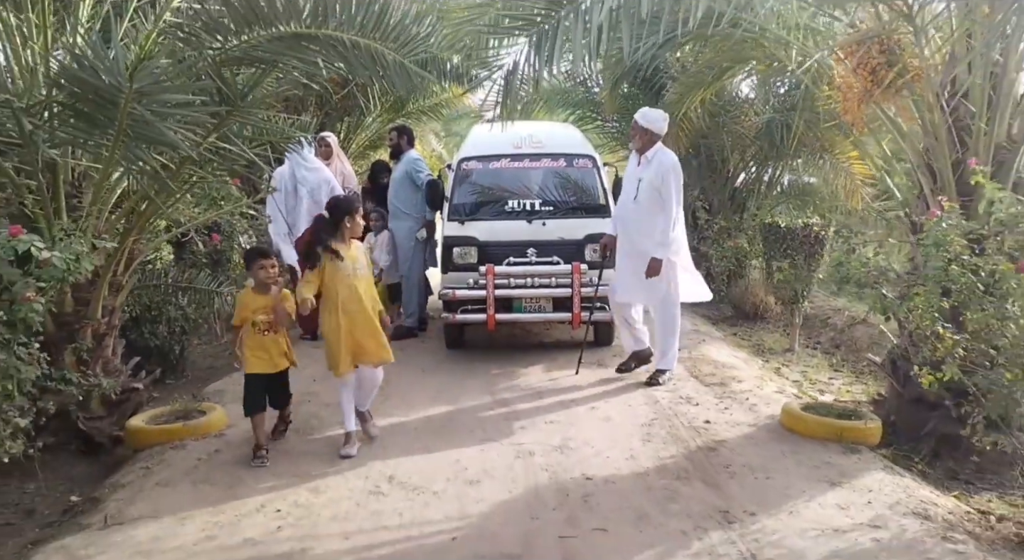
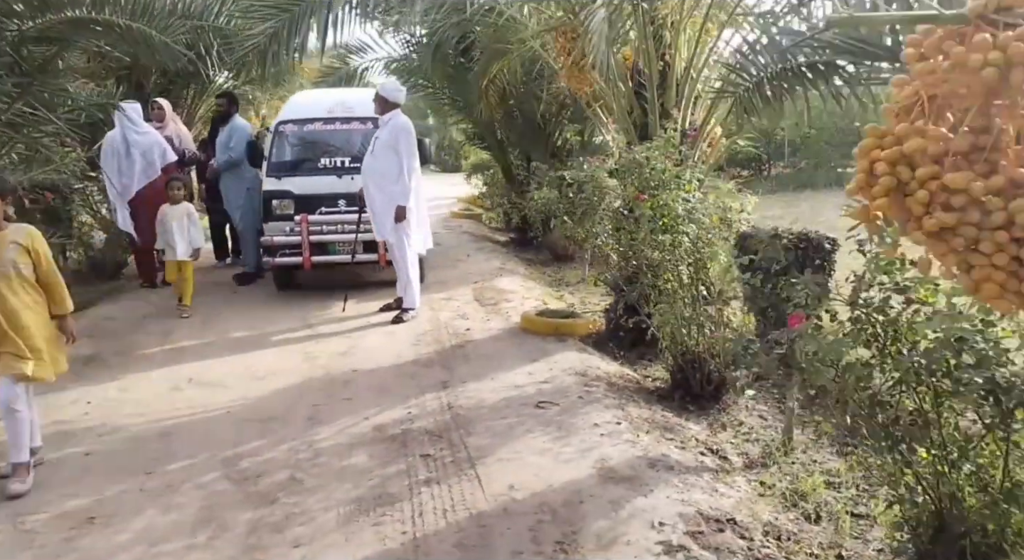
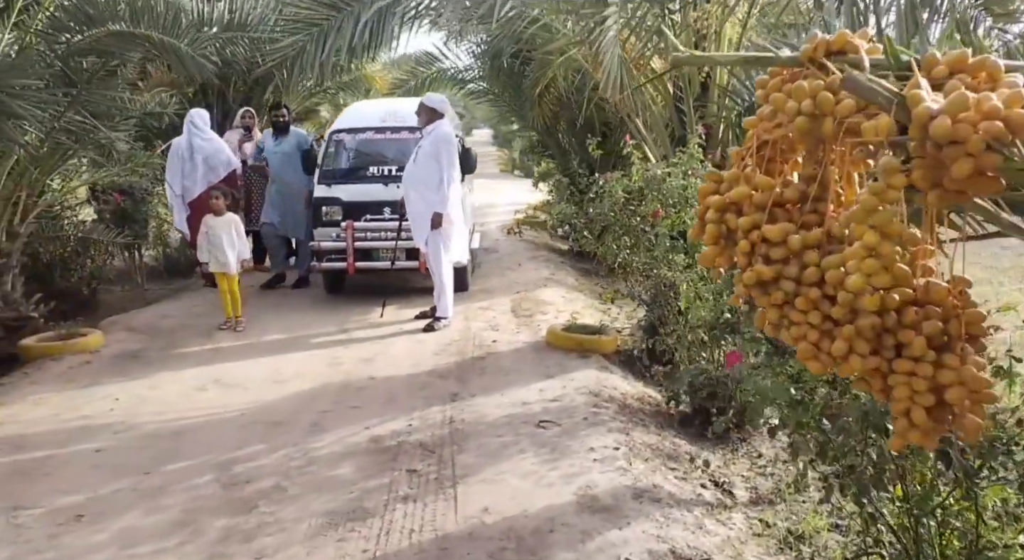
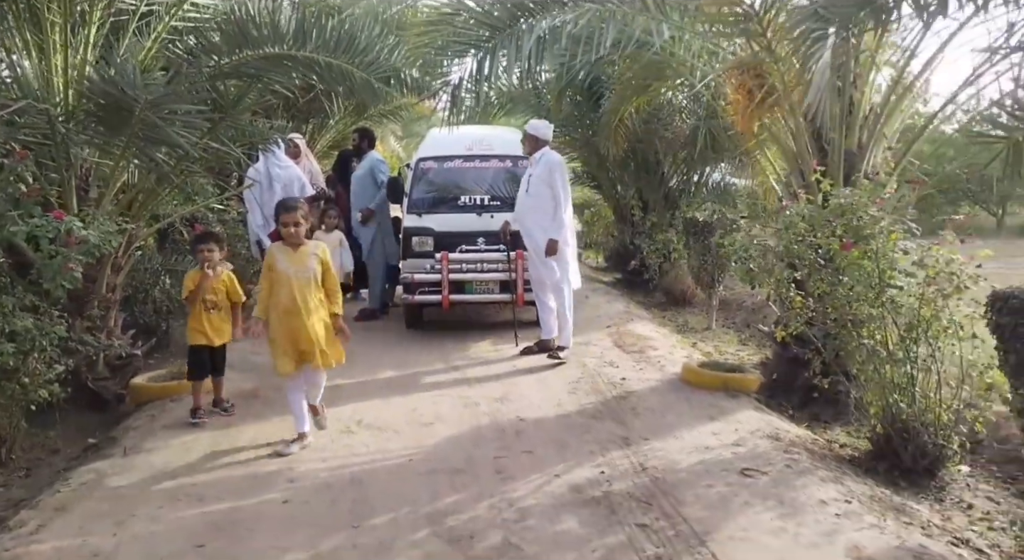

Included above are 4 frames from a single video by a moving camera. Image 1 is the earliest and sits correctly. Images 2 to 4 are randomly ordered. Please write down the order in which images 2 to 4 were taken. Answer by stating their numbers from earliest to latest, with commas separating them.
4, 2, 3
